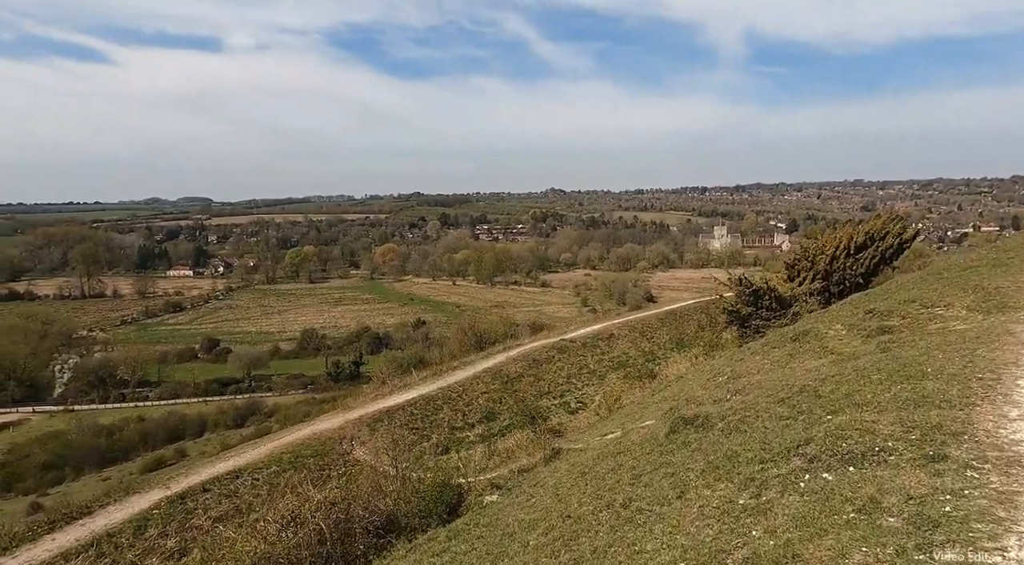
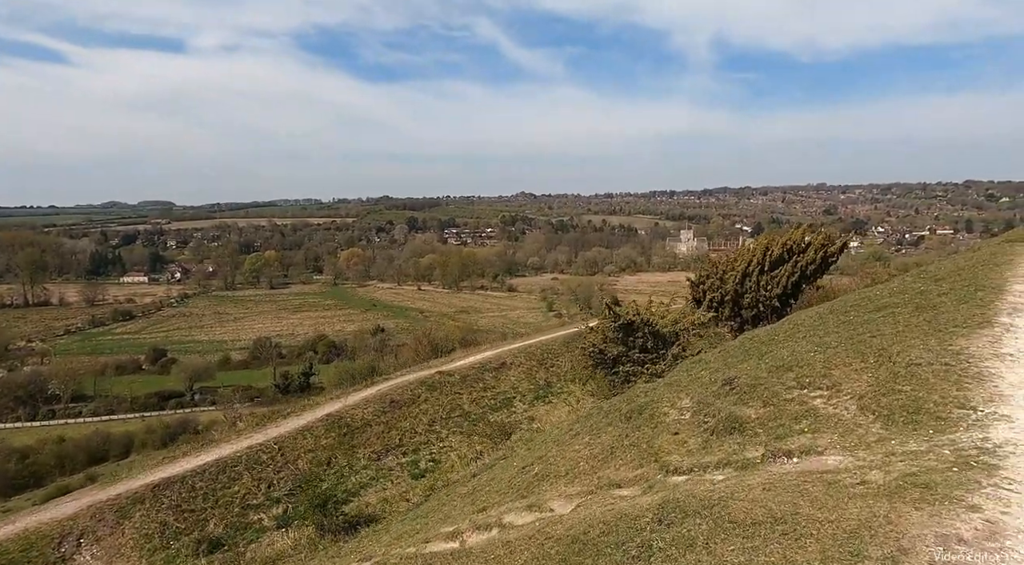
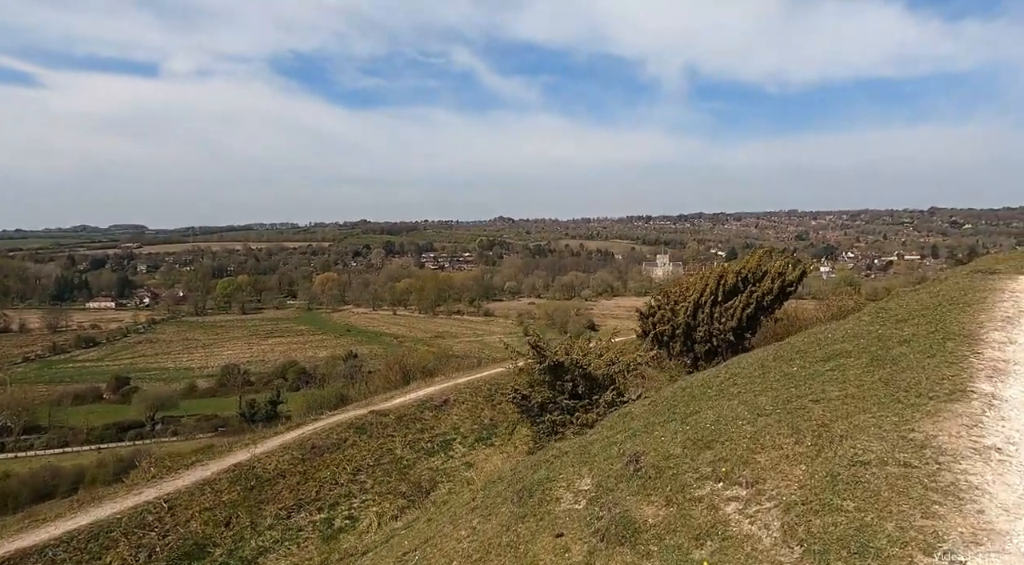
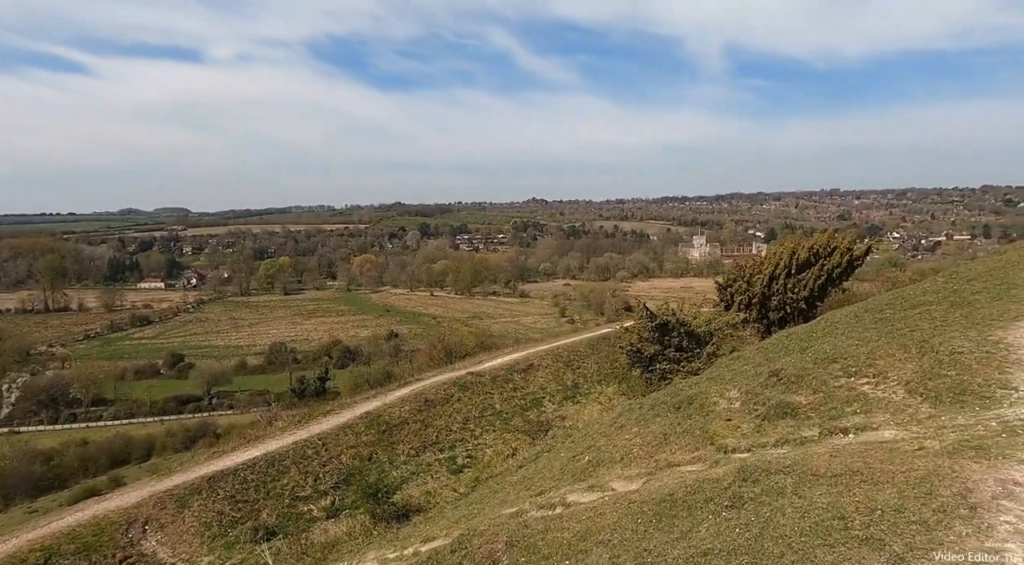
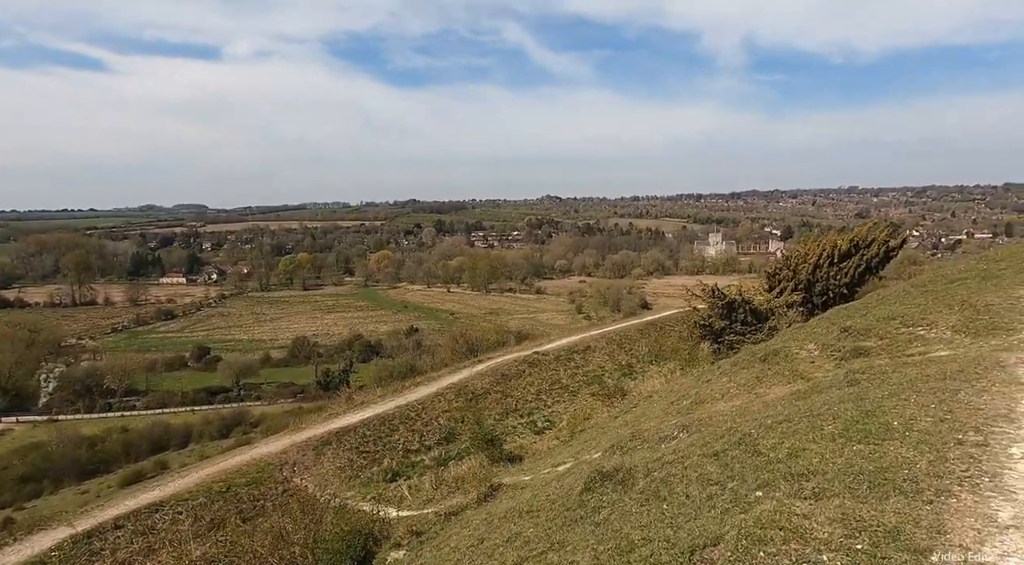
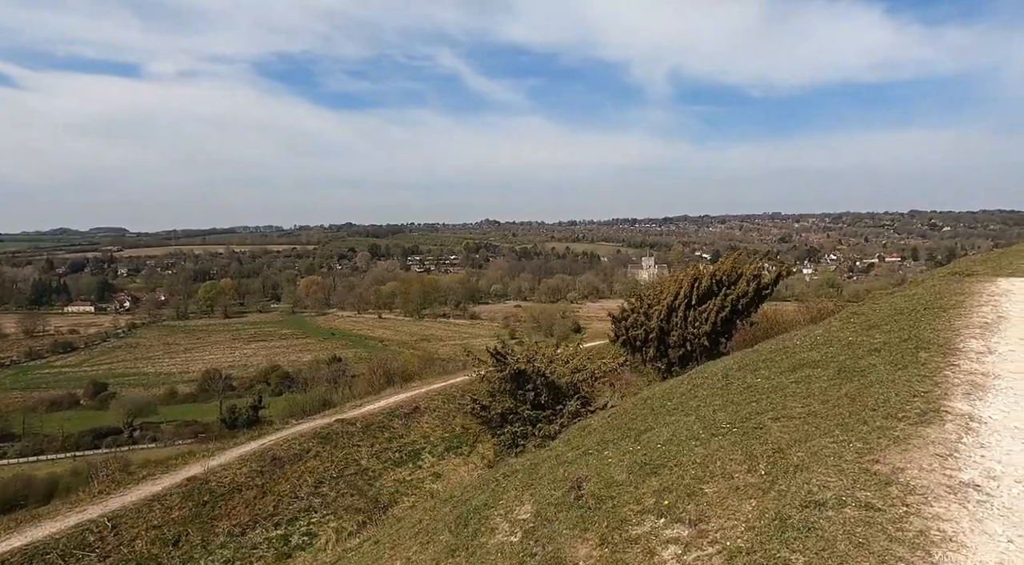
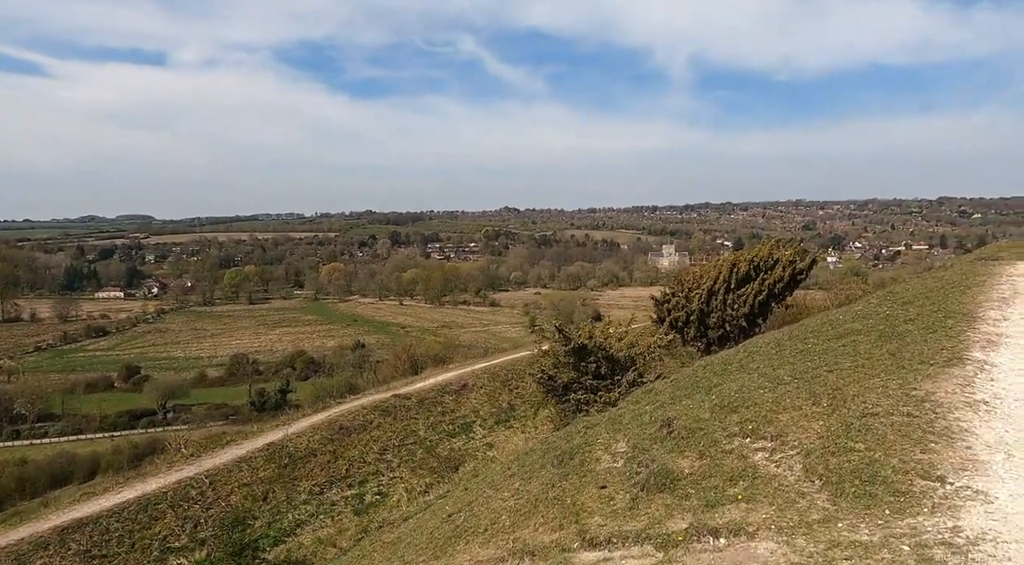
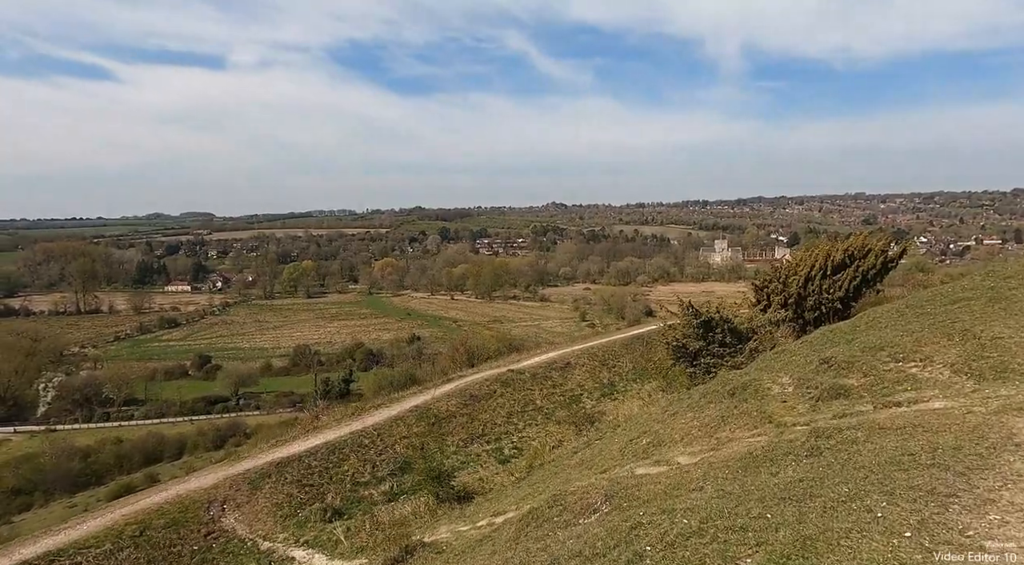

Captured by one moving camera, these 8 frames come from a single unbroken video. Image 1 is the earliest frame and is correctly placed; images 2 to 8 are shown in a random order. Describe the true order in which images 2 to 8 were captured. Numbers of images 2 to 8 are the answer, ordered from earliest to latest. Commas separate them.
5, 8, 4, 2, 7, 3, 6
